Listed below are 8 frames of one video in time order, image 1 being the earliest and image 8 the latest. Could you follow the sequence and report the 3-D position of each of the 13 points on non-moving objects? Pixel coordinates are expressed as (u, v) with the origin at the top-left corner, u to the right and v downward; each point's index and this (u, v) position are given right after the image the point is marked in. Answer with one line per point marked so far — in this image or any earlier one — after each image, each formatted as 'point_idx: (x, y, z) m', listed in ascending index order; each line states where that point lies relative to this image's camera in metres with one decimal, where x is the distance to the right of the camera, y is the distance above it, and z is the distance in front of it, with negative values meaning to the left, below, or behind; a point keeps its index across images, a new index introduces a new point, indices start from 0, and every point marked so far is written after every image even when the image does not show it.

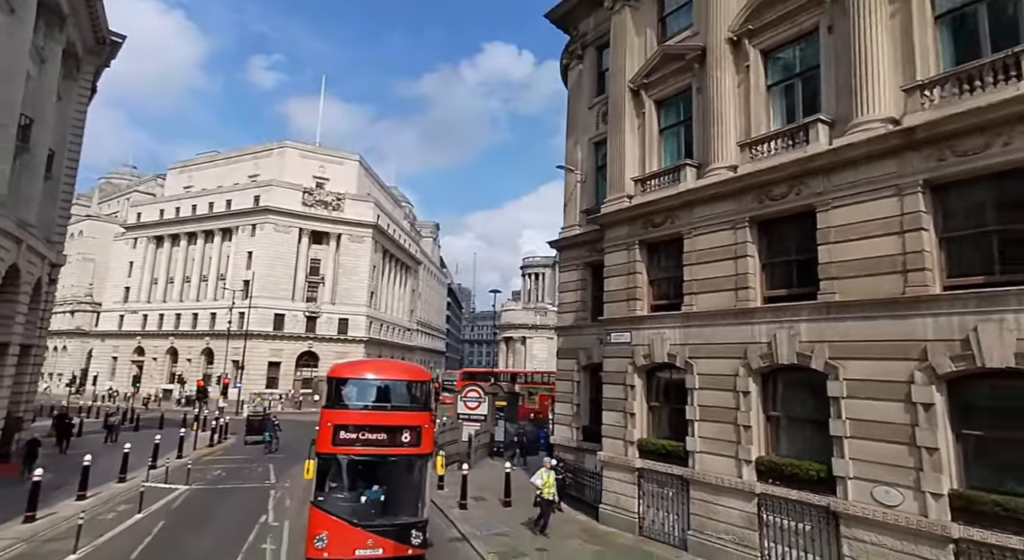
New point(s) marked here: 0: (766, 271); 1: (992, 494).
0: (+6.3, +0.3, +13.8) m
1: (+8.0, -4.2, +9.9) m
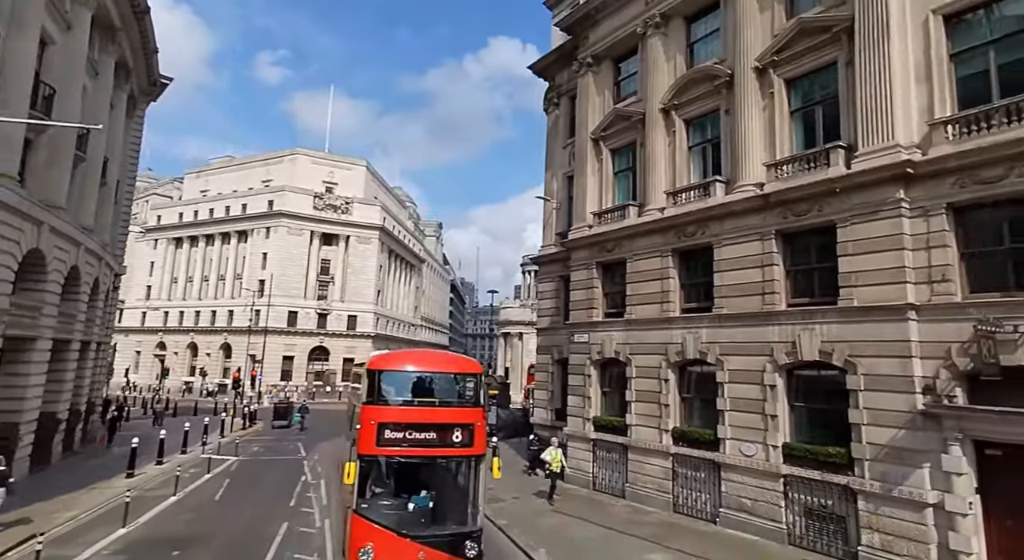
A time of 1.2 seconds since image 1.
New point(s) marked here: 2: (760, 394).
0: (+7.7, +0.1, +15.6) m
1: (+9.4, -4.4, +11.8) m
2: (+6.9, -3.1, +16.0) m
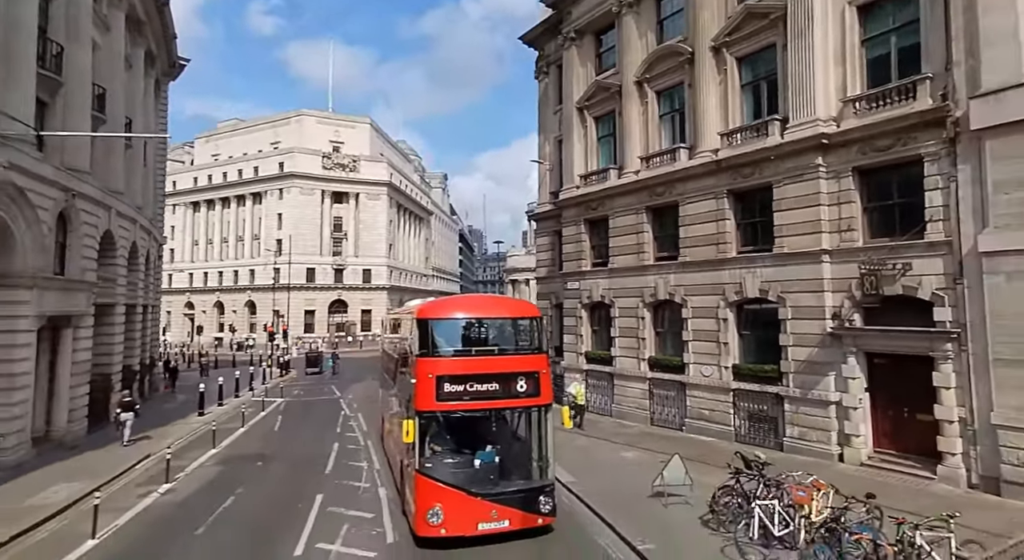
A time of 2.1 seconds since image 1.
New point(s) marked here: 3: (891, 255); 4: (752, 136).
0: (+7.6, +1.7, +18.9) m
1: (+9.4, -3.1, +15.5) m
2: (+6.9, -1.5, +19.6) m
3: (+9.8, +0.6, +14.6) m
4: (+7.7, +4.6, +18.2) m
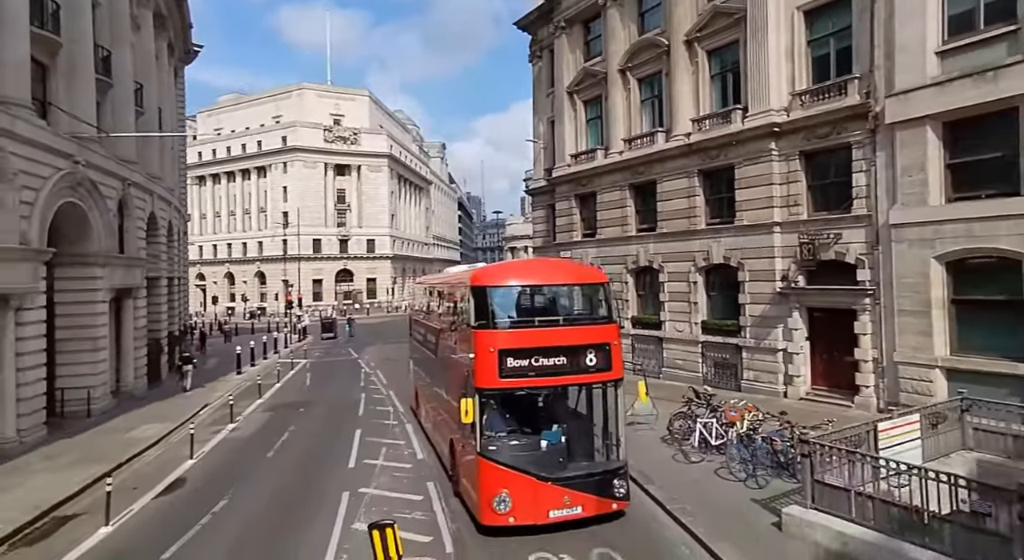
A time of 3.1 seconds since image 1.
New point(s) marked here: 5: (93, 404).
0: (+7.5, +2.9, +21.9) m
1: (+9.5, -2.0, +18.7) m
2: (+6.9, -0.3, +22.7) m
3: (+9.7, +1.6, +17.7) m
4: (+7.6, +5.8, +21.0) m
5: (-14.2, -4.2, +19.4) m
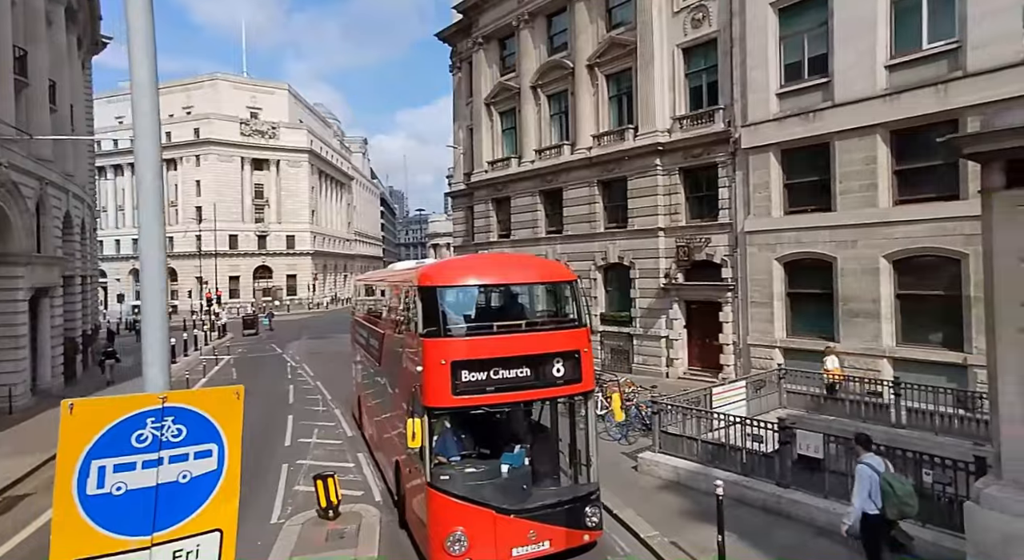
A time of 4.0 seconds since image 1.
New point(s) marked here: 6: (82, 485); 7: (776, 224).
0: (+4.1, +3.0, +24.9) m
1: (+6.5, -1.9, +22.1) m
2: (+3.4, -0.2, +25.7) m
3: (+6.9, +1.7, +21.1) m
4: (+4.3, +5.9, +24.1) m
5: (-17.1, -4.2, +19.7) m
6: (-2.0, -0.9, +2.6) m
7: (+8.4, +1.8, +18.3) m
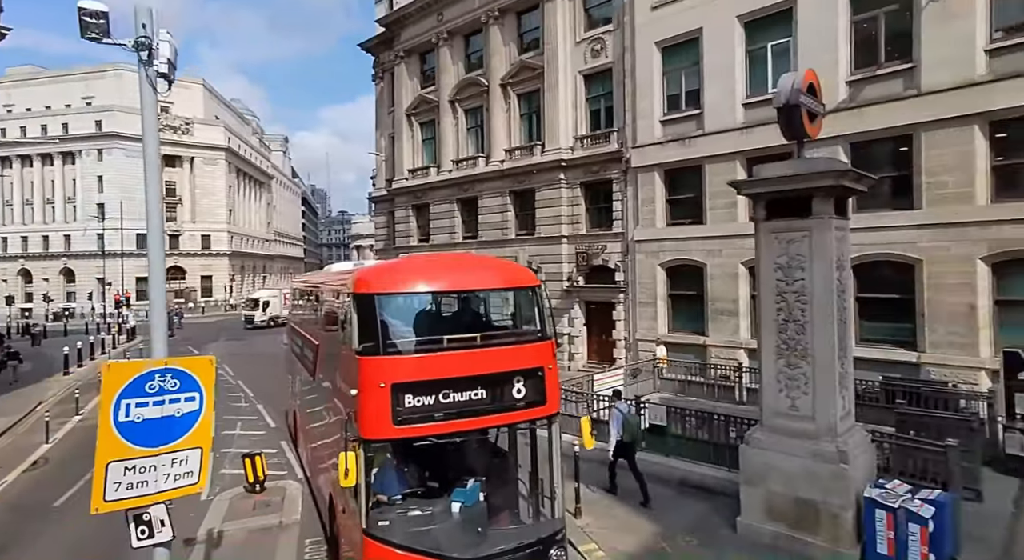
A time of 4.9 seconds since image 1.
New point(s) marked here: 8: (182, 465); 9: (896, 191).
0: (+0.3, +2.9, +27.2) m
1: (+3.0, -2.0, +24.6) m
2: (-0.5, -0.3, +27.8) m
3: (+3.5, +1.6, +23.7) m
4: (+0.6, +5.8, +26.3) m
5: (-20.1, -4.2, +19.3) m
6: (-2.9, -1.0, +4.3) m
7: (+5.4, +1.7, +21.1) m
8: (-2.6, -1.5, +4.6) m
9: (+10.2, +2.4, +15.2) m
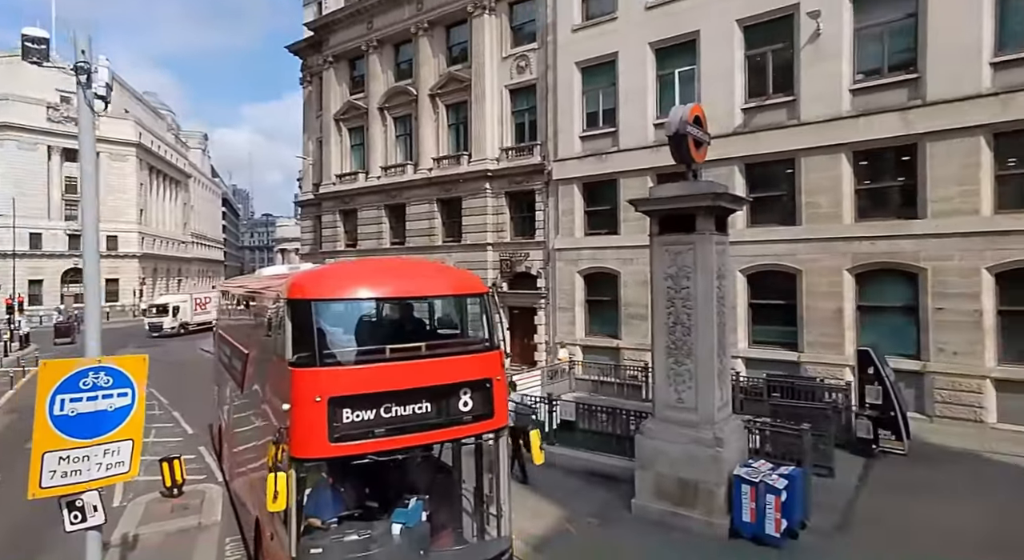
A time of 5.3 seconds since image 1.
0: (-3.2, +2.6, +27.8) m
1: (-0.3, -2.3, +25.5) m
2: (-4.1, -0.6, +28.3) m
3: (+0.4, +1.3, +24.7) m
4: (-2.8, +5.5, +27.0) m
5: (-22.5, -4.3, +17.5) m
6: (-3.7, -1.0, +4.6) m
7: (+2.6, +1.4, +22.4) m
8: (-3.5, -1.5, +5.0) m
9: (+8.1, +2.1, +17.1) m
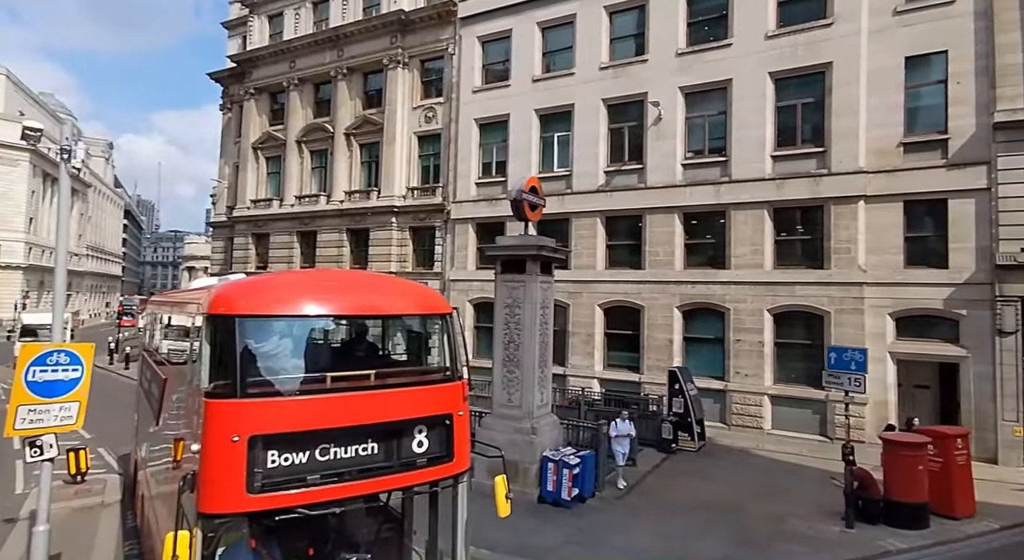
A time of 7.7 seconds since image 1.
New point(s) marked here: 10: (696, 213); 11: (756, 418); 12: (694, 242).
0: (-8.2, +1.4, +30.0) m
1: (-5.2, -3.6, +27.9) m
2: (-9.3, -1.8, +30.2) m
3: (-4.3, +0.1, +27.3) m
4: (-7.6, +4.3, +29.4) m
5: (-26.2, -4.2, +16.8) m
6: (-5.8, -1.1, +6.8) m
7: (-1.8, +0.2, +25.4) m
8: (-5.6, -1.6, +7.1) m
9: (+4.3, +0.9, +20.9) m
10: (+6.3, +2.3, +19.6) m
11: (+7.5, -4.2, +17.6) m
12: (+6.2, +1.3, +19.5) m
